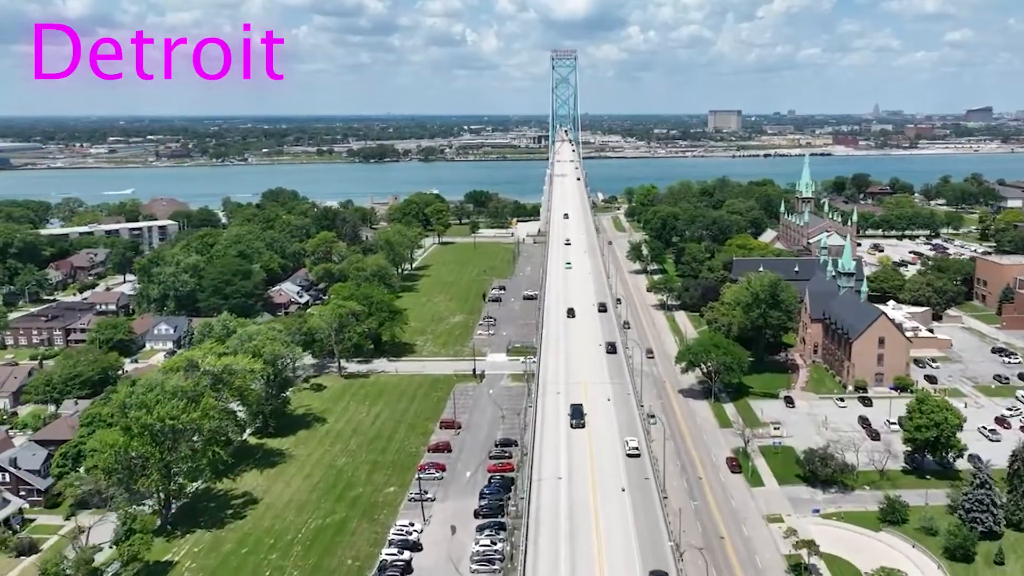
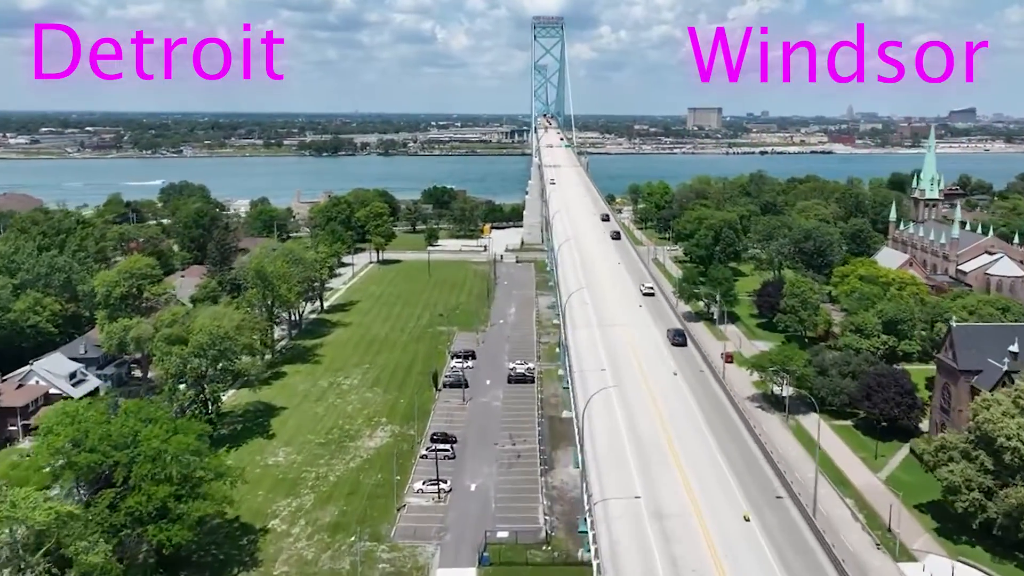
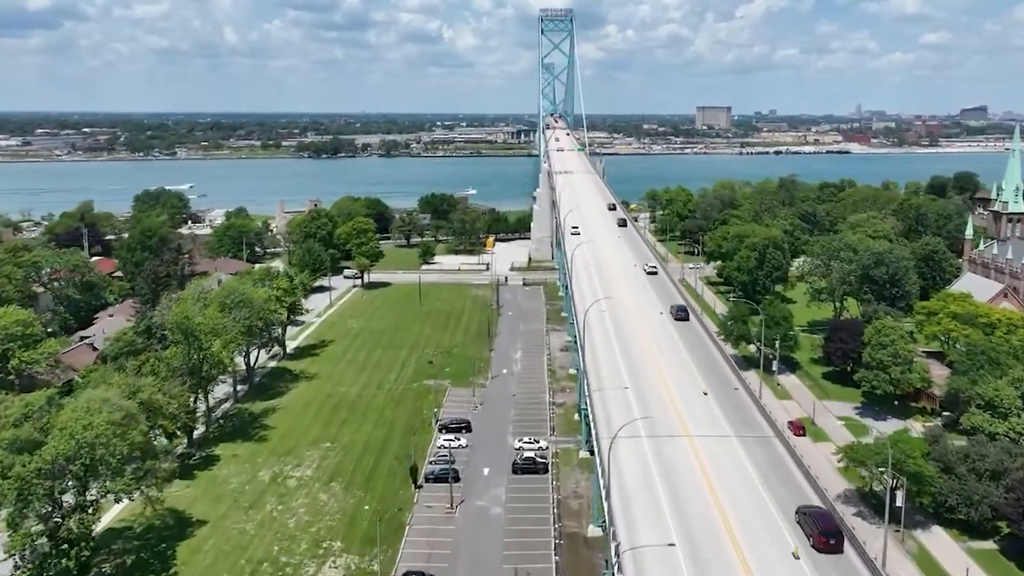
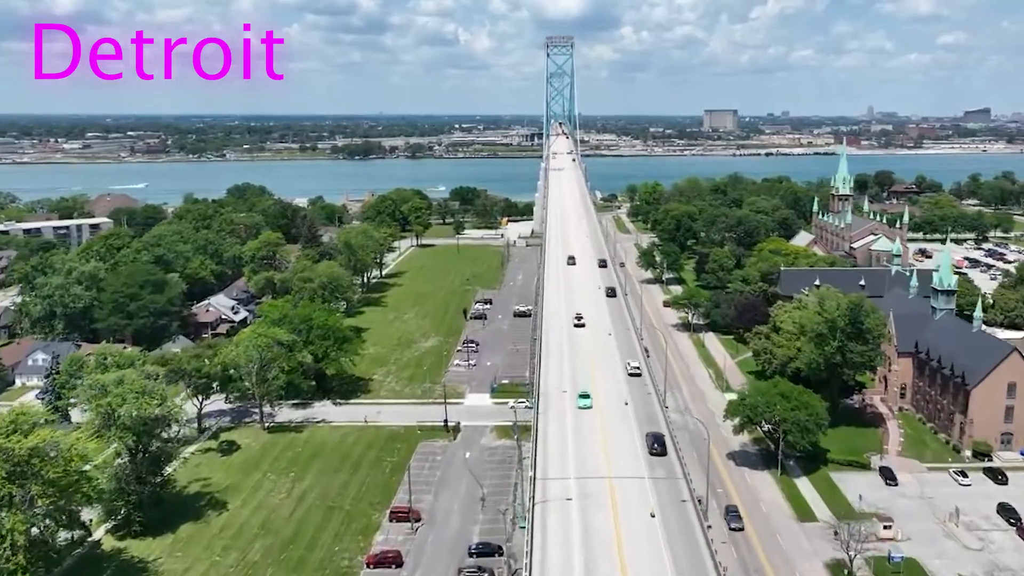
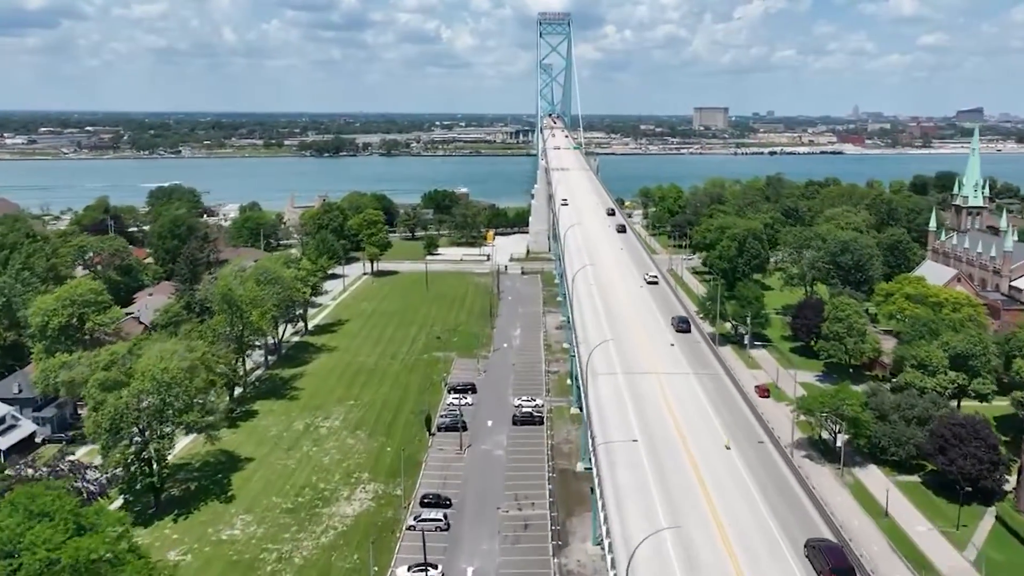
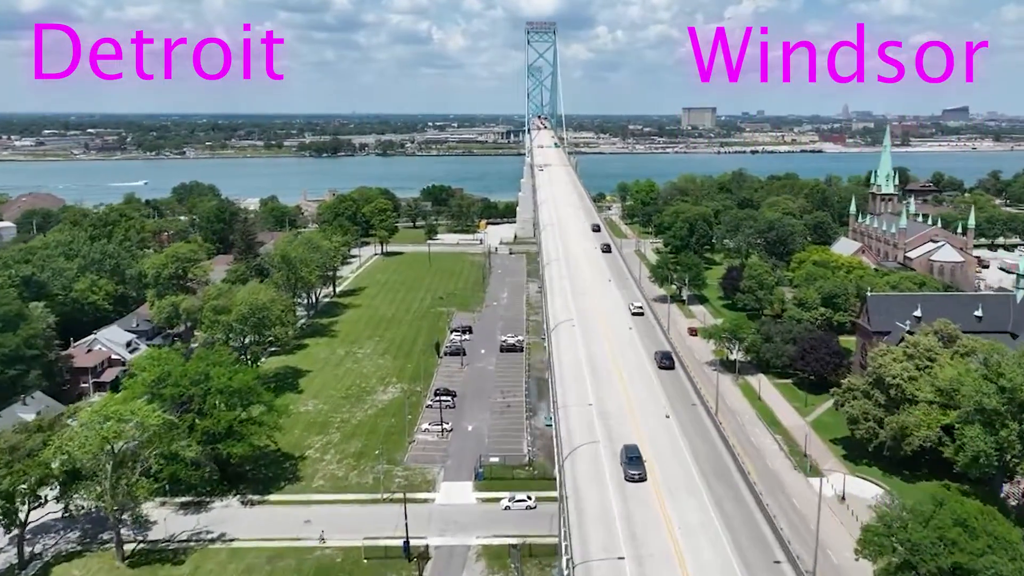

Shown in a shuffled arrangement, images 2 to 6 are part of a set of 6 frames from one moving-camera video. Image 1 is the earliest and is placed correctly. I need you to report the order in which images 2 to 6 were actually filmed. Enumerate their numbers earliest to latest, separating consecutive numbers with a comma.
4, 6, 2, 5, 3
